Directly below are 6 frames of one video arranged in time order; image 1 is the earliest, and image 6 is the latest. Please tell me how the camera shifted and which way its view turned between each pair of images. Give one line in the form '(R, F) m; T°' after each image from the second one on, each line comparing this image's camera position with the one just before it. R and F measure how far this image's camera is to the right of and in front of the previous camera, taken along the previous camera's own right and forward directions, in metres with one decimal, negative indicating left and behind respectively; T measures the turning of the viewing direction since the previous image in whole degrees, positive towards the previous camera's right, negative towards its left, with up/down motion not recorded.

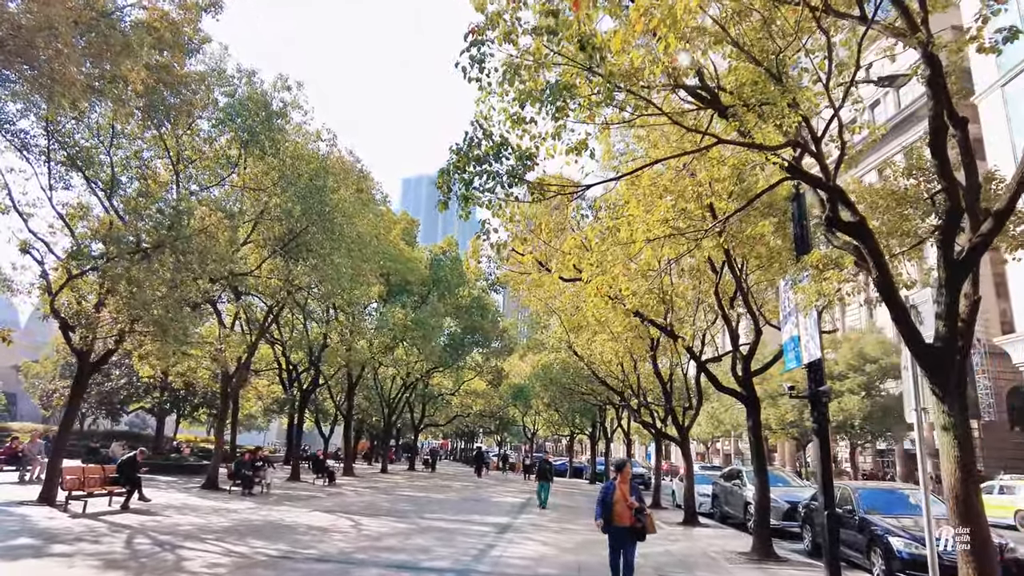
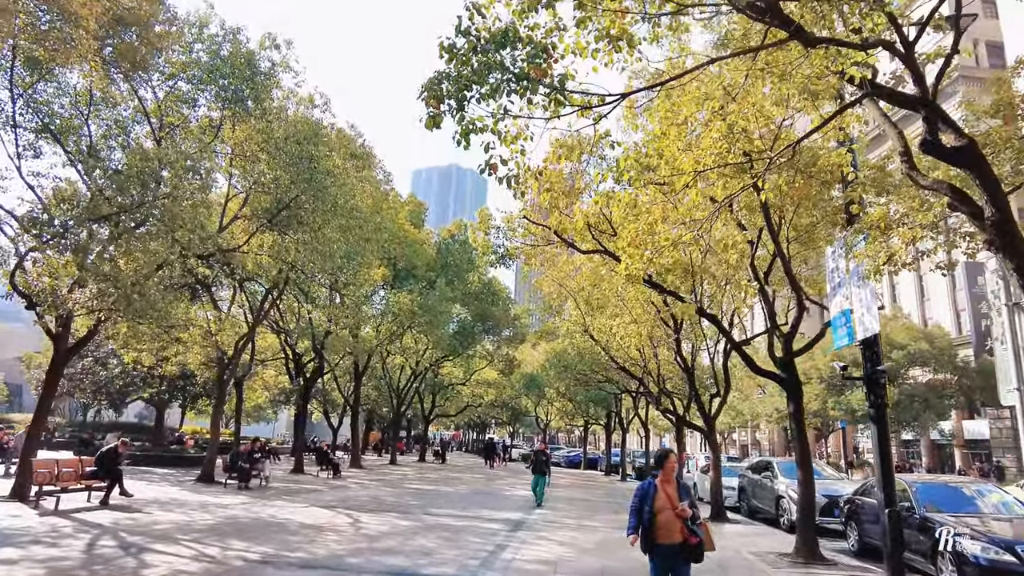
(0.0, +1.3) m; -1°
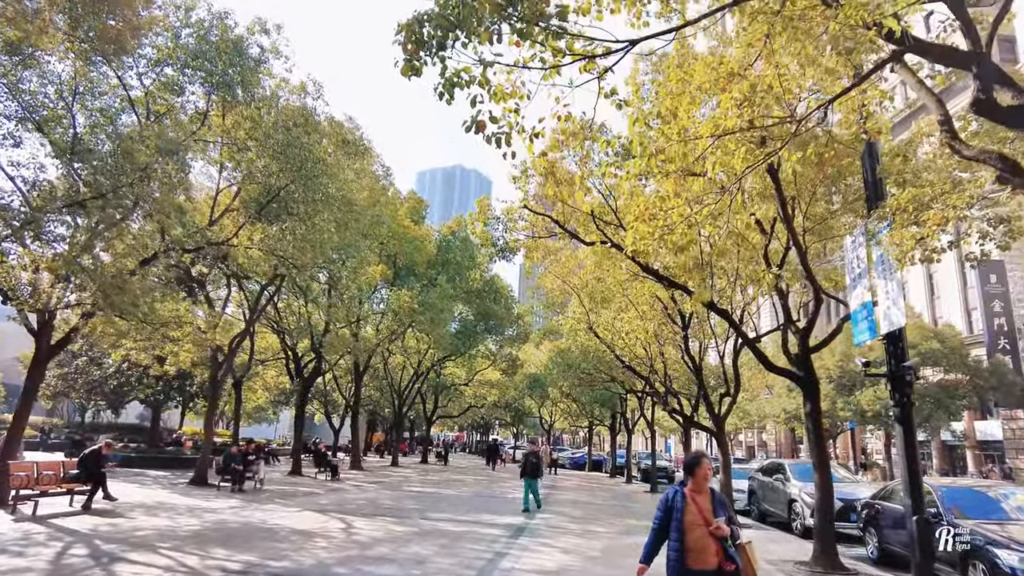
(+0.1, +0.6) m; 0°
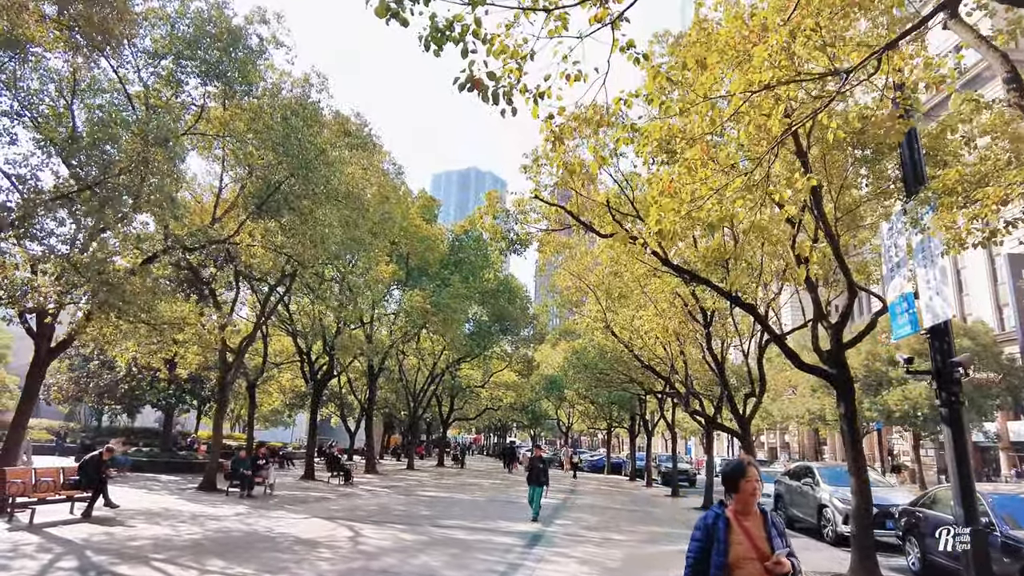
(+0.1, +0.6) m; -1°
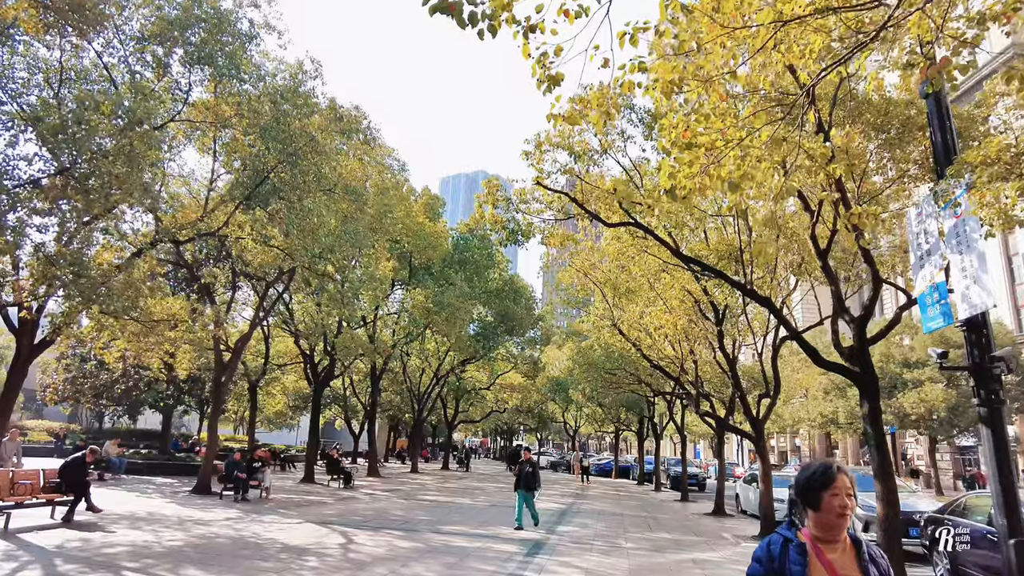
(+0.1, +0.6) m; -1°
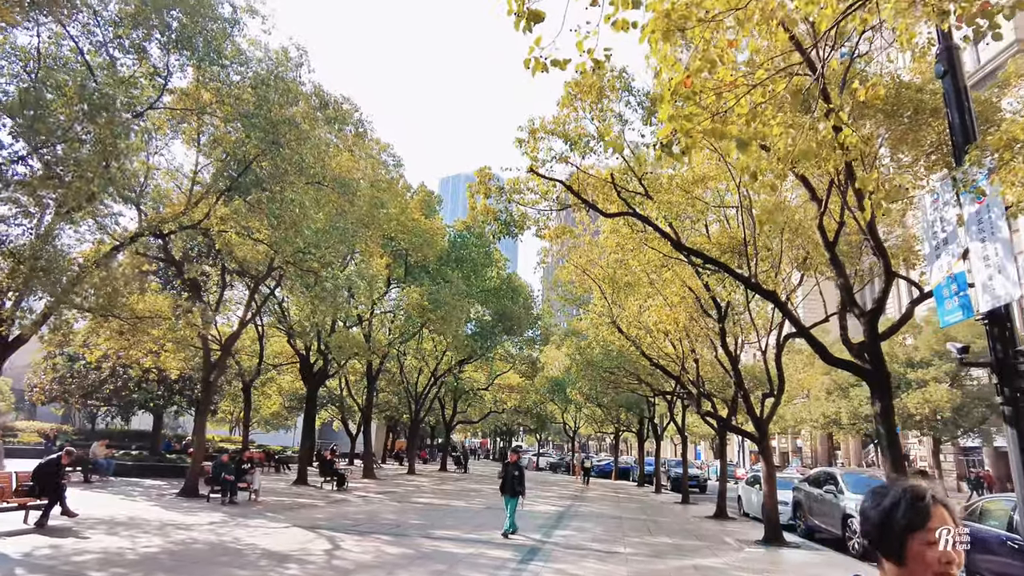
(+0.1, +0.5) m; 0°
